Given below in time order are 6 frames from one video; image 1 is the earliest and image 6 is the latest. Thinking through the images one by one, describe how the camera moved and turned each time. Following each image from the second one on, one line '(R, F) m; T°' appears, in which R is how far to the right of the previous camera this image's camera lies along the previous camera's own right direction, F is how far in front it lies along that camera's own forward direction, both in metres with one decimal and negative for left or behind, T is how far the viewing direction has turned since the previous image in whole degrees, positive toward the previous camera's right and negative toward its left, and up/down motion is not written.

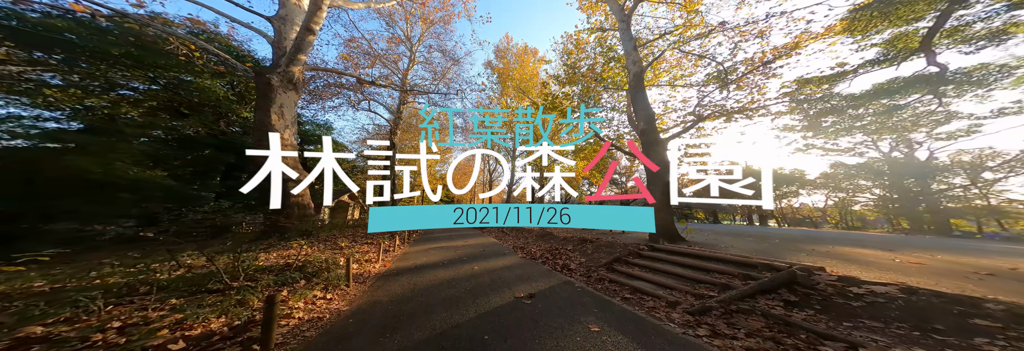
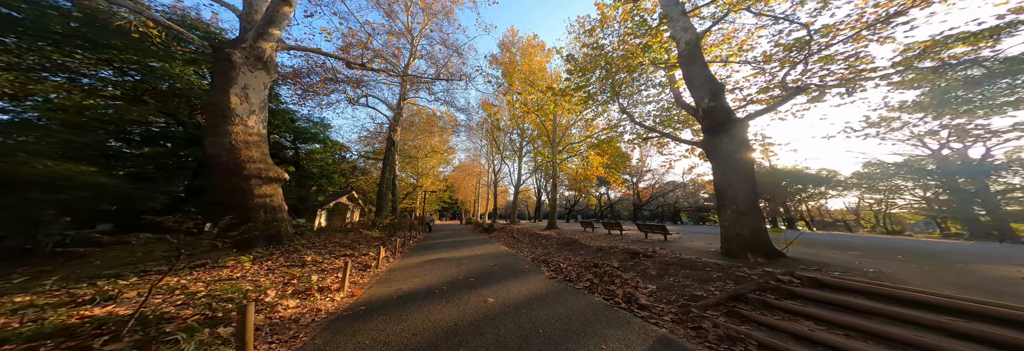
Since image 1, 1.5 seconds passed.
(-0.4, +1.6) m; -1°
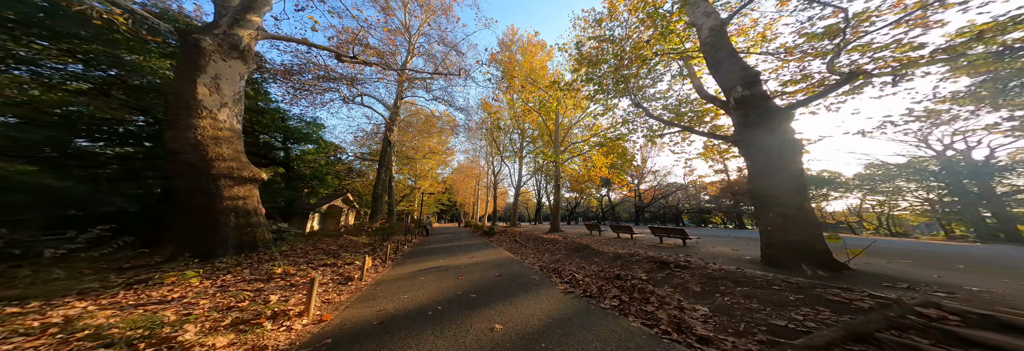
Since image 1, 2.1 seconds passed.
(-0.2, +0.6) m; 0°
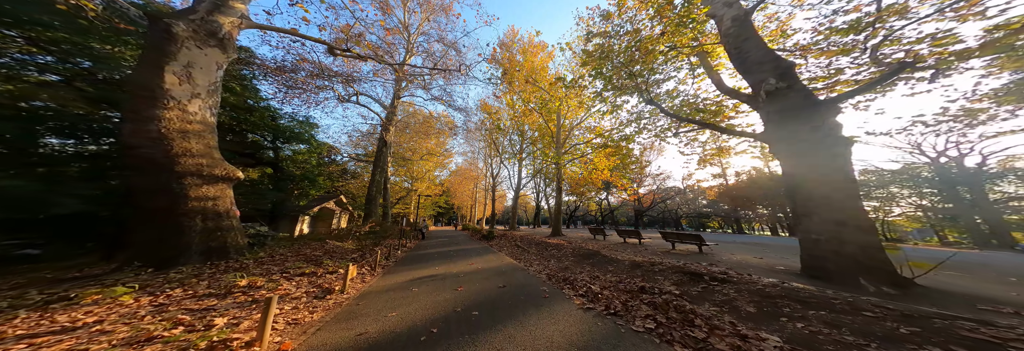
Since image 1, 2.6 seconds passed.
(-0.2, +0.5) m; +1°
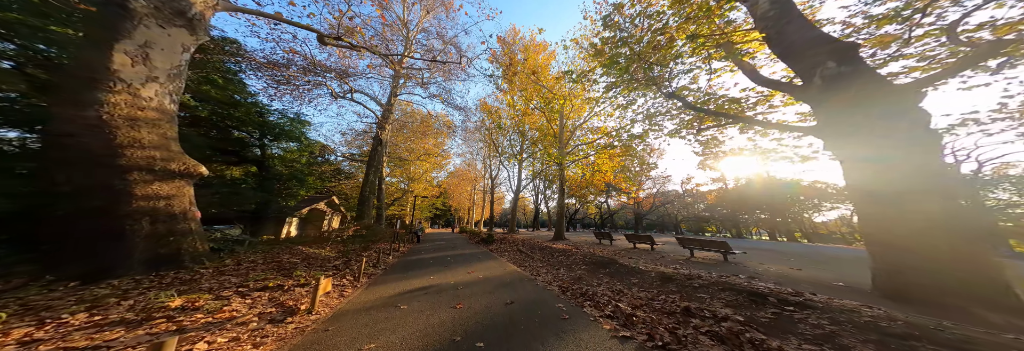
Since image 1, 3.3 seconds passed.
(-0.2, +0.6) m; +1°
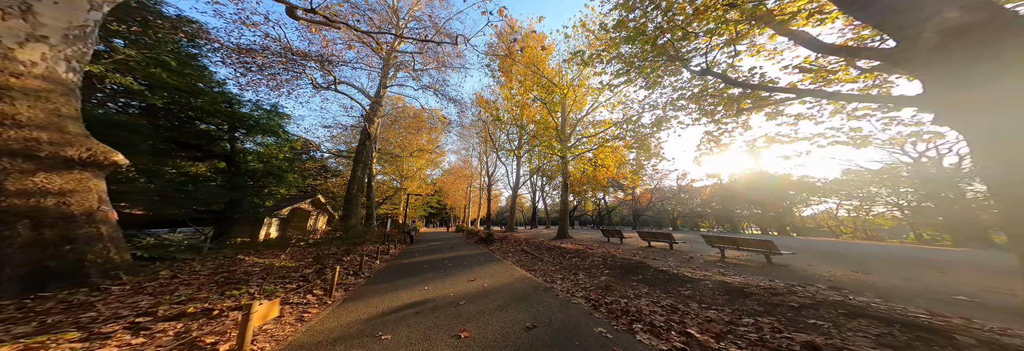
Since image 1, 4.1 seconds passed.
(-0.3, +0.9) m; +1°
